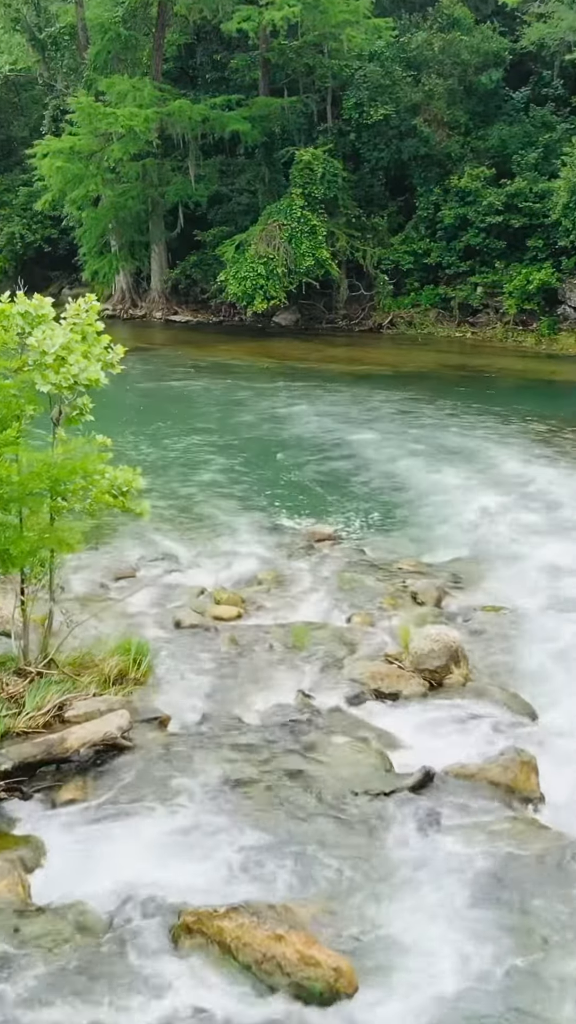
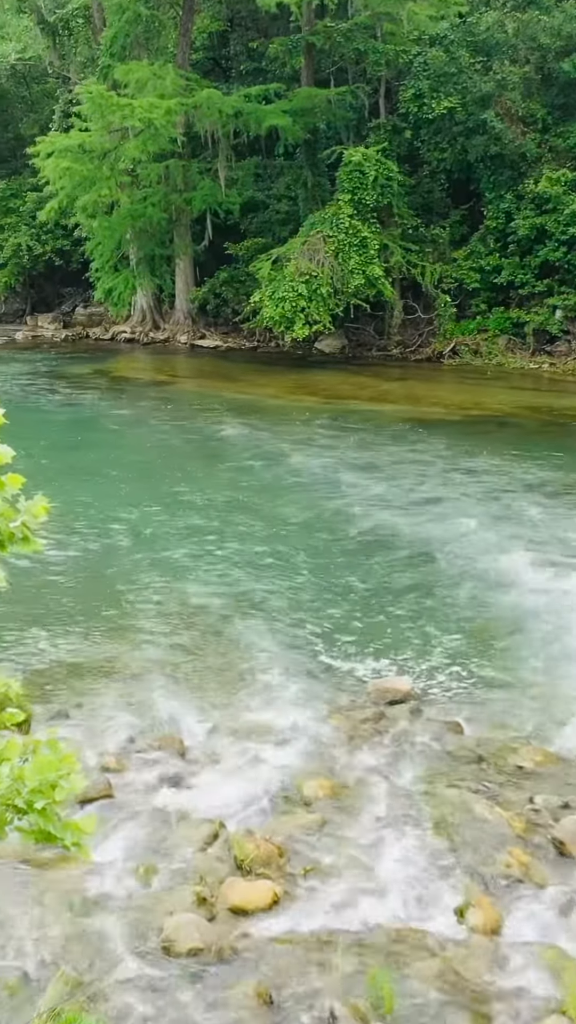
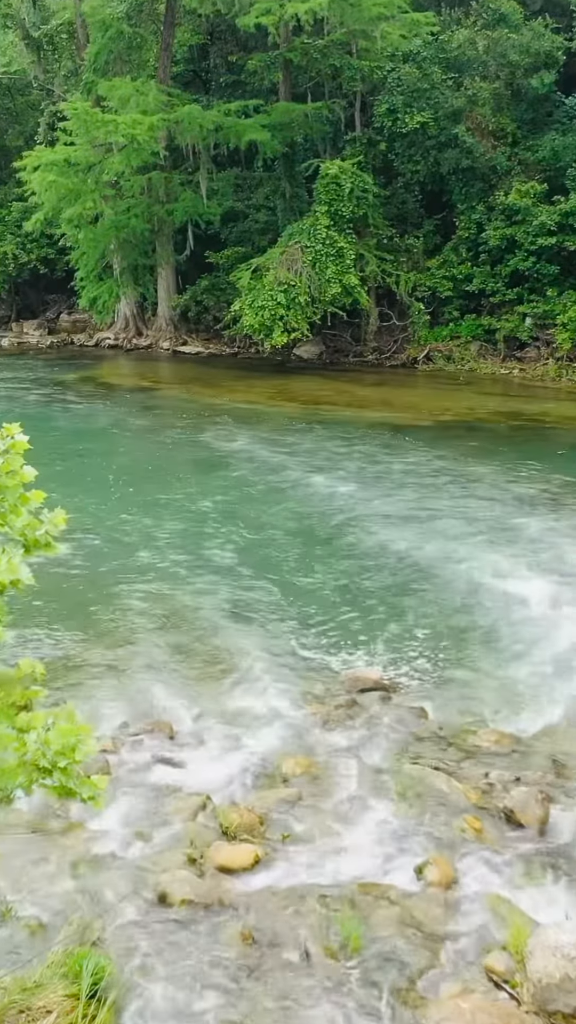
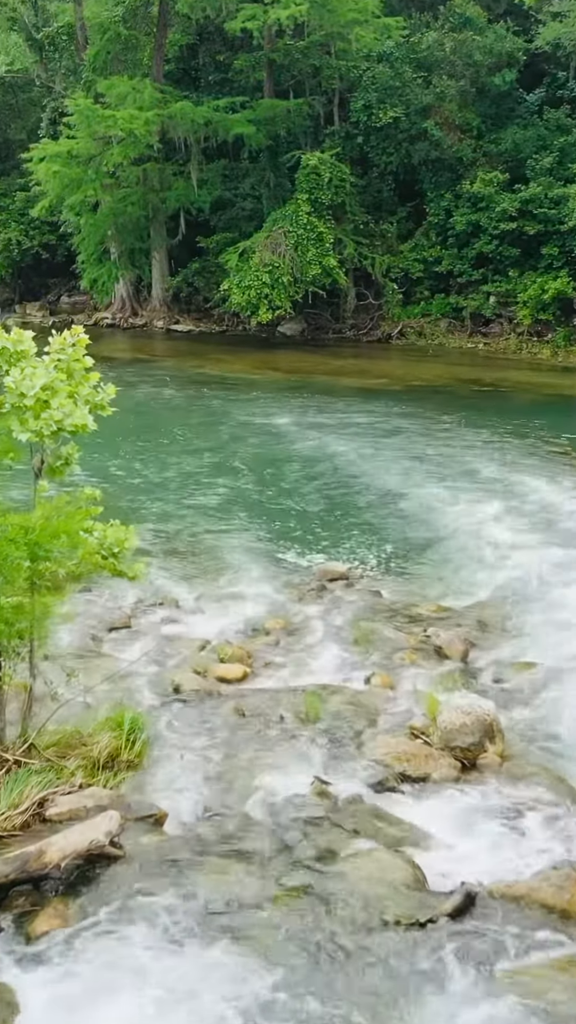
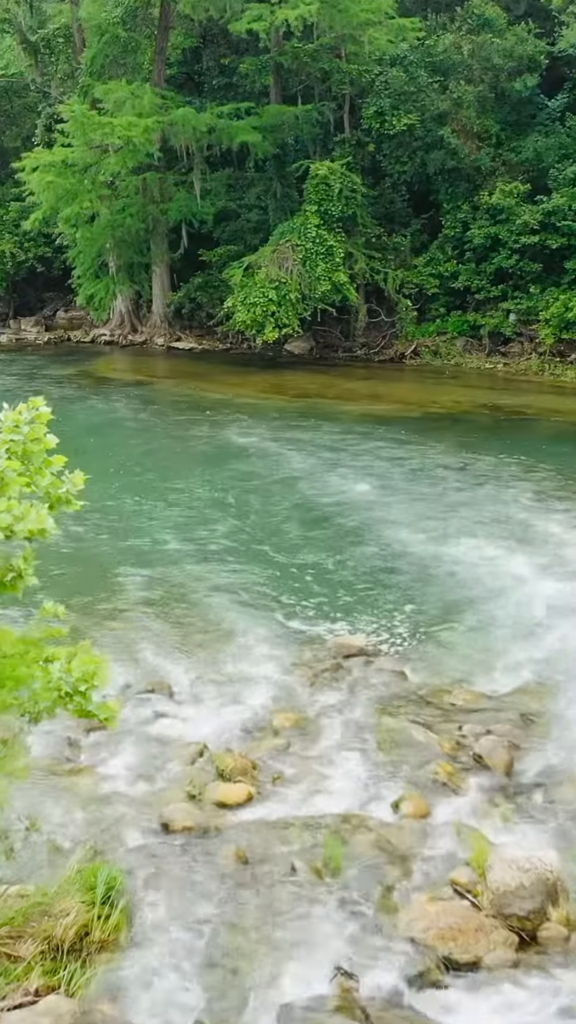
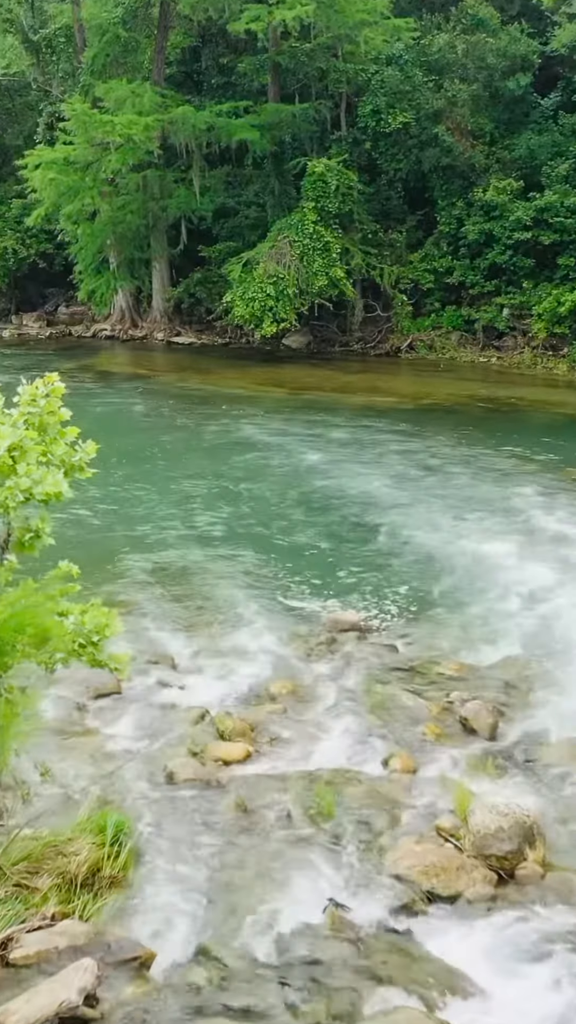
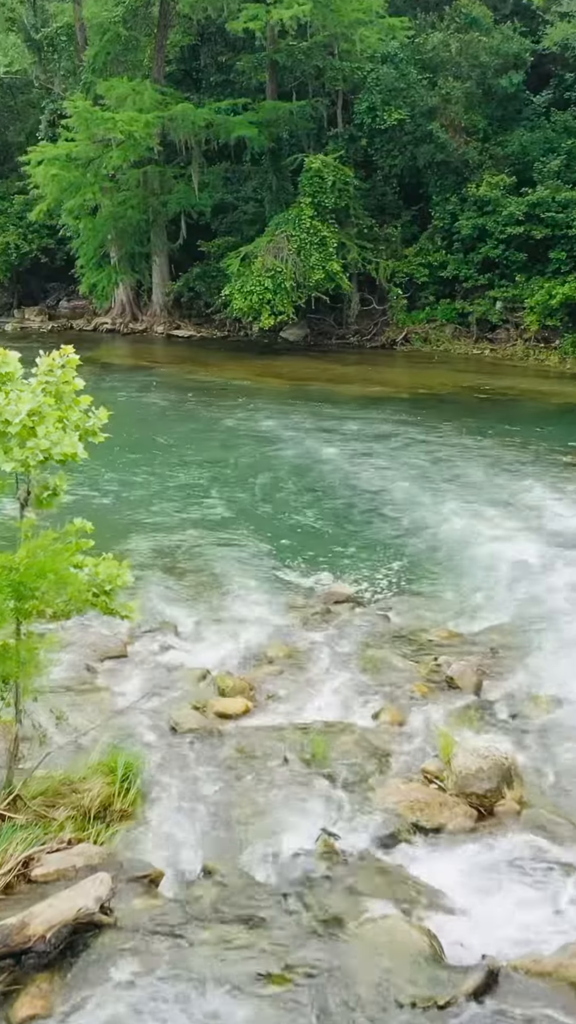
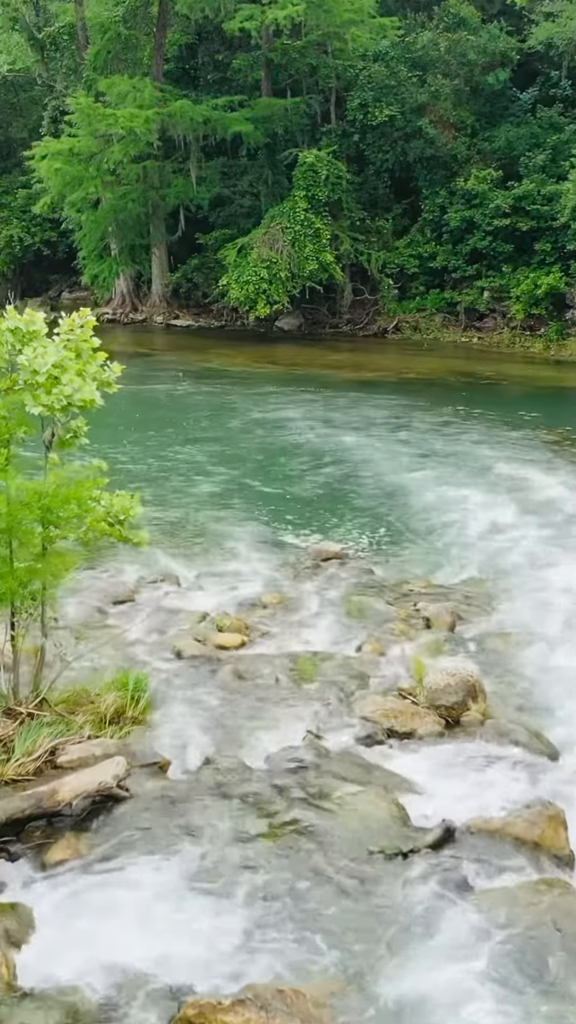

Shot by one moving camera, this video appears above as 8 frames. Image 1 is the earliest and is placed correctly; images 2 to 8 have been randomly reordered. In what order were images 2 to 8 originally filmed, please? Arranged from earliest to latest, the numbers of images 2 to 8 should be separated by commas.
8, 4, 7, 6, 5, 3, 2
